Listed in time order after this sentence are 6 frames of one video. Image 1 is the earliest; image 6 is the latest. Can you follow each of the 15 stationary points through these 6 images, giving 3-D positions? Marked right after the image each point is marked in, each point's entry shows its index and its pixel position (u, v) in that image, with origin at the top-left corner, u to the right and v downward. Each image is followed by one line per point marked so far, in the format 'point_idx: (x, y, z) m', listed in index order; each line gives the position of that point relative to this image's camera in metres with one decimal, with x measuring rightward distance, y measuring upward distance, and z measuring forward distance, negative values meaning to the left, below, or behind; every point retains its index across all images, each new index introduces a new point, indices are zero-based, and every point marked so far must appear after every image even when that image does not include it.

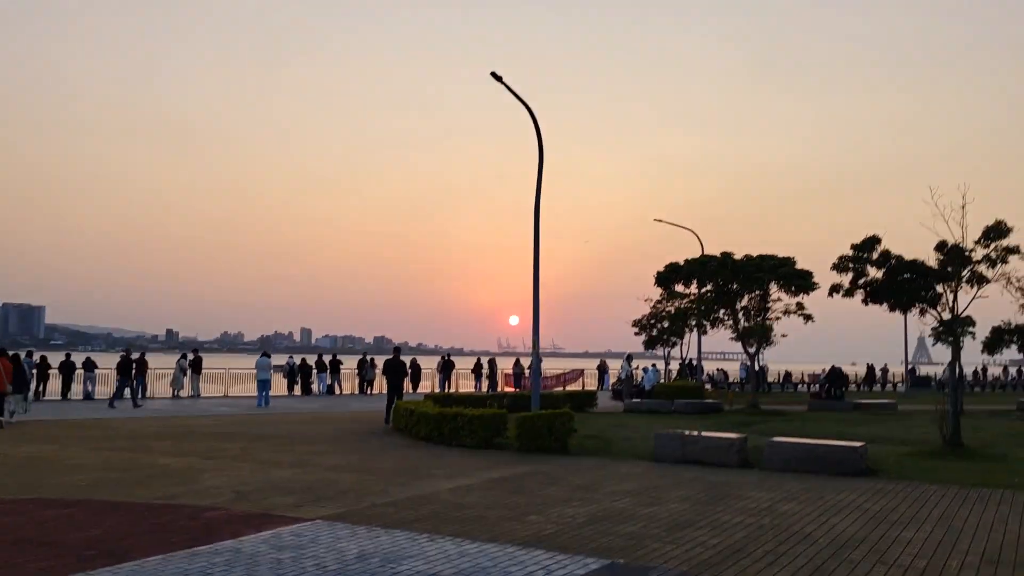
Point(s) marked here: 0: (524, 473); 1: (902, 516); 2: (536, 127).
0: (+0.2, -3.0, +12.9) m
1: (+4.8, -2.8, +9.7) m
2: (+0.6, +4.0, +19.3) m
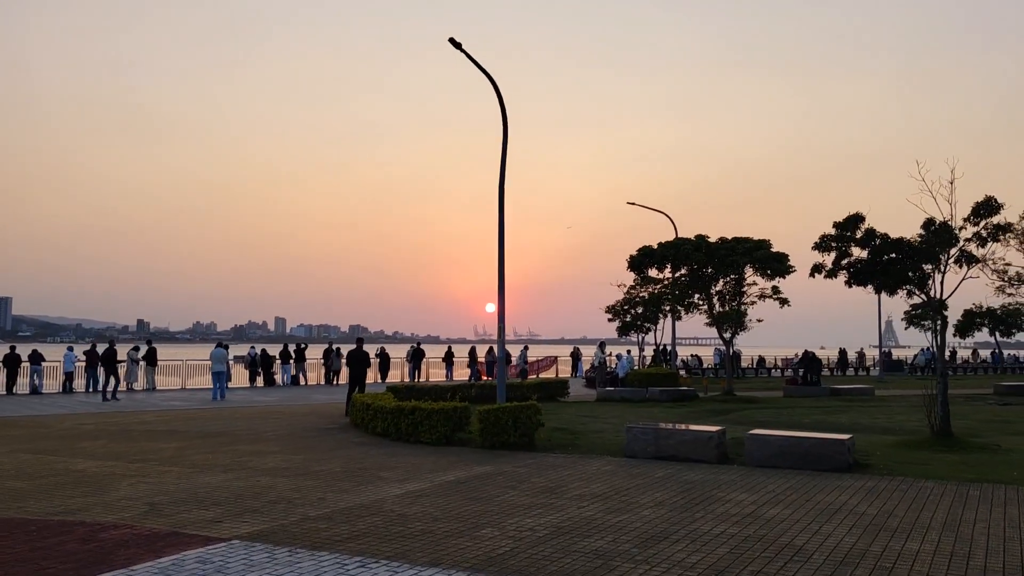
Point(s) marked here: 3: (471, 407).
0: (-0.4, -2.8, +11.7) m
1: (+4.3, -2.6, +8.7) m
2: (-0.3, +4.3, +17.9) m
3: (-0.8, -2.3, +15.5) m
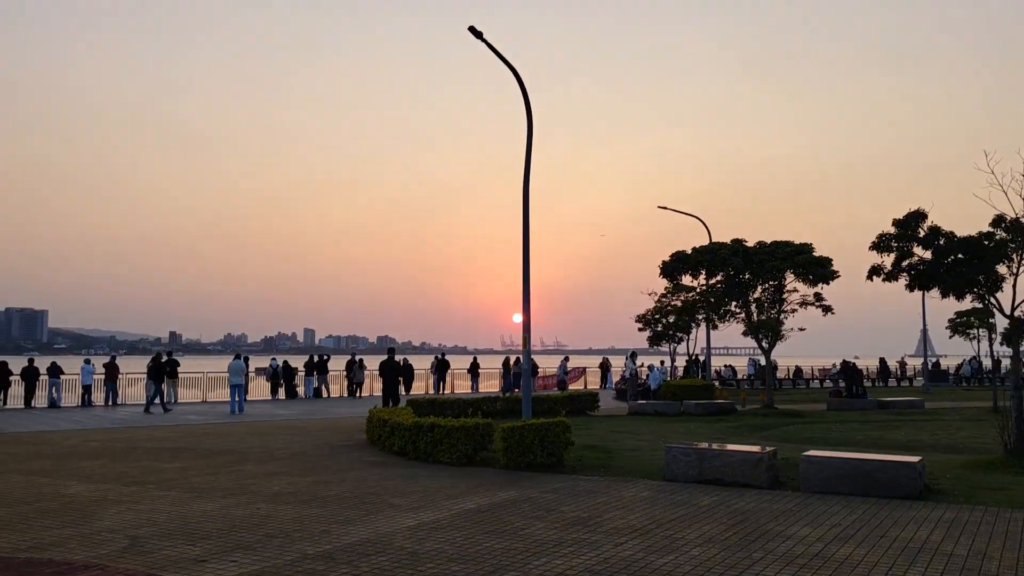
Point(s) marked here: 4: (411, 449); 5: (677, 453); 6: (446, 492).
0: (-0.1, -2.8, +10.5) m
1: (+4.5, -2.6, +7.3) m
2: (+0.2, +4.2, +16.8) m
3: (-0.3, -2.5, +14.4) m
4: (-1.9, -3.0, +14.7) m
5: (+2.5, -2.5, +12.0) m
6: (-0.9, -2.9, +11.1) m
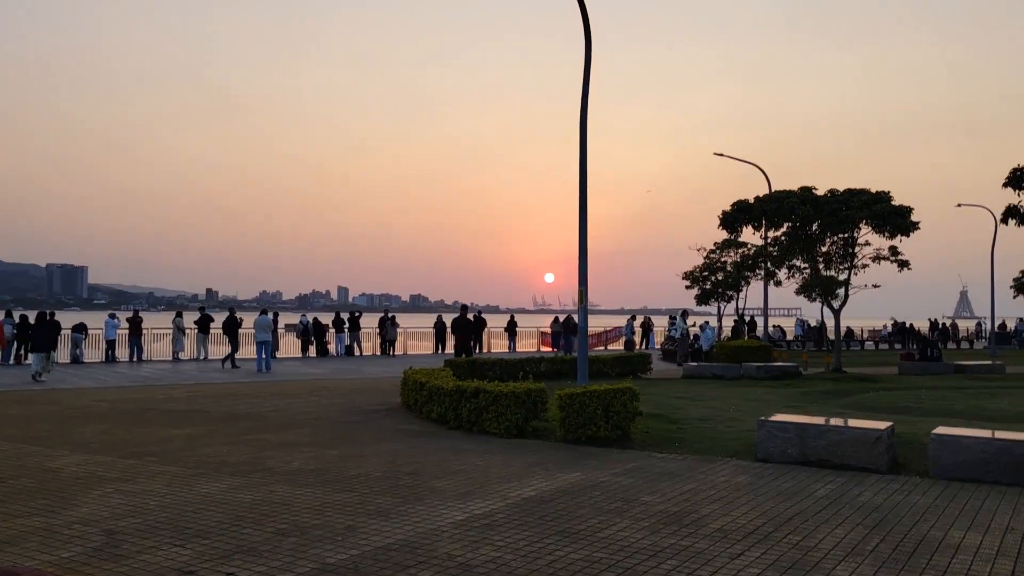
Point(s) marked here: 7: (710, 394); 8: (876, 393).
0: (+0.7, -2.2, +8.6) m
1: (+5.1, -2.1, +5.3) m
2: (+1.3, +5.2, +14.6) m
3: (+0.6, -1.6, +12.5) m
4: (-1.0, -2.1, +12.9) m
5: (+3.3, -1.8, +10.0) m
6: (-0.2, -2.2, +9.2) m
7: (+4.7, -2.5, +18.8) m
8: (+9.0, -2.6, +19.5) m
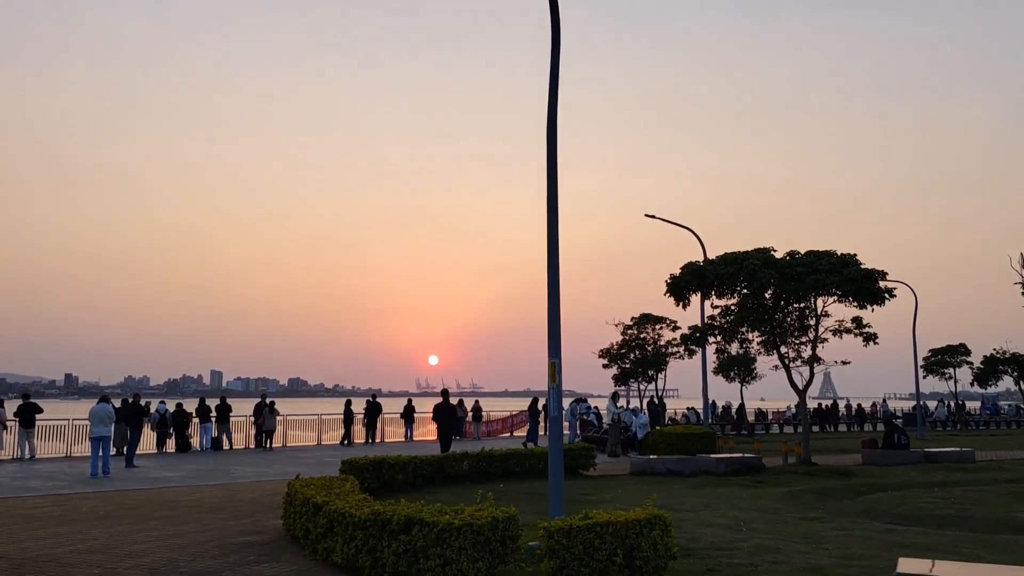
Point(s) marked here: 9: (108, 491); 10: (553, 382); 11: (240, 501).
0: (+0.7, -2.5, +4.2) m
1: (+5.7, -2.1, +1.5) m
2: (+0.4, +4.2, +10.9) m
3: (+0.1, -2.3, +8.0) m
4: (-1.5, -2.9, +8.2) m
5: (+3.2, -2.3, +6.0) m
6: (-0.2, -2.5, +4.7) m
7: (+3.3, -4.0, +14.8) m
8: (+7.4, -4.1, +16.1) m
9: (-8.9, -4.5, +17.5) m
10: (+0.5, -1.2, +9.7) m
11: (-5.2, -4.1, +15.1) m
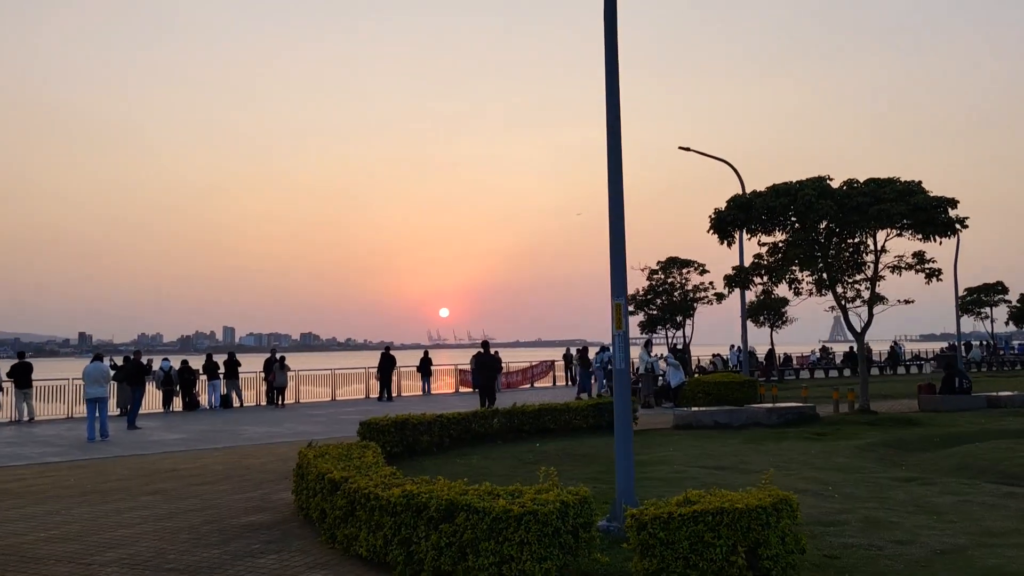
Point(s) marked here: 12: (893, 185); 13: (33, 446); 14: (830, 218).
0: (+1.3, -2.1, +2.5) m
1: (+6.2, -1.8, -0.3) m
2: (+0.9, +5.0, +8.7) m
3: (+0.6, -1.7, +6.3) m
4: (-0.9, -2.2, +6.5) m
5: (+3.7, -1.7, +4.2) m
6: (+0.4, -2.1, +3.0) m
7: (+4.0, -2.8, +13.1) m
8: (+8.1, -2.8, +14.3) m
9: (-8.2, -3.5, +16.0) m
10: (+1.1, -0.4, +7.9) m
11: (-4.5, -3.1, +13.5) m
12: (+8.8, +2.3, +18.3) m
13: (-12.2, -4.0, +20.1) m
14: (+7.3, +1.6, +18.4) m
